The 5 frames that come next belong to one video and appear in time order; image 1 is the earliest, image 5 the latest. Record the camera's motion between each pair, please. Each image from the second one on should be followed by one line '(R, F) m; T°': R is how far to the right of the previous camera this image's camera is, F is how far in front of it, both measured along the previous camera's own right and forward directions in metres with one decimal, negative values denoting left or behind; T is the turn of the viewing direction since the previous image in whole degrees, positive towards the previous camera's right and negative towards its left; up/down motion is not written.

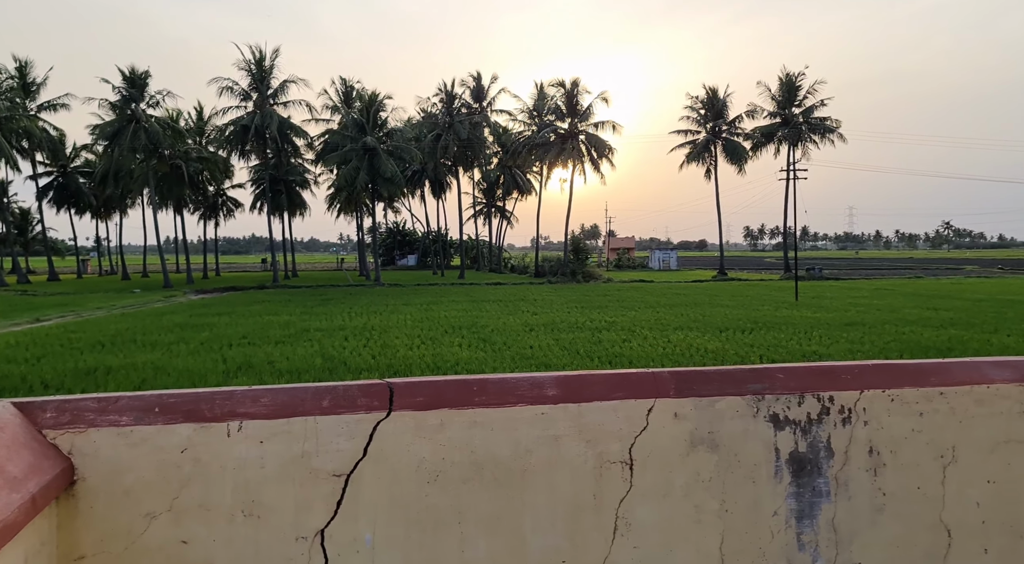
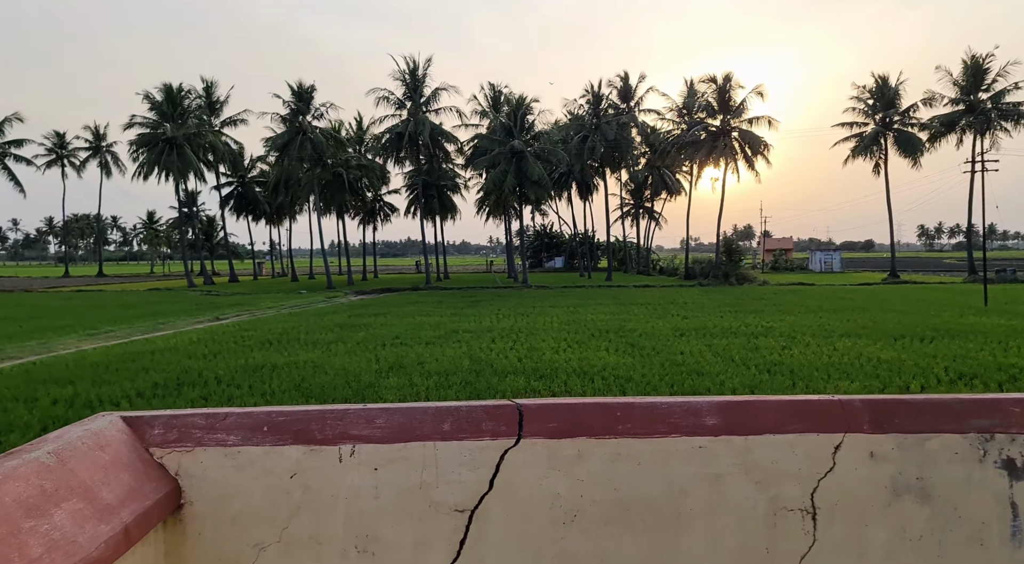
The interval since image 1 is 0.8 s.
(0.0, +0.4) m; -12°
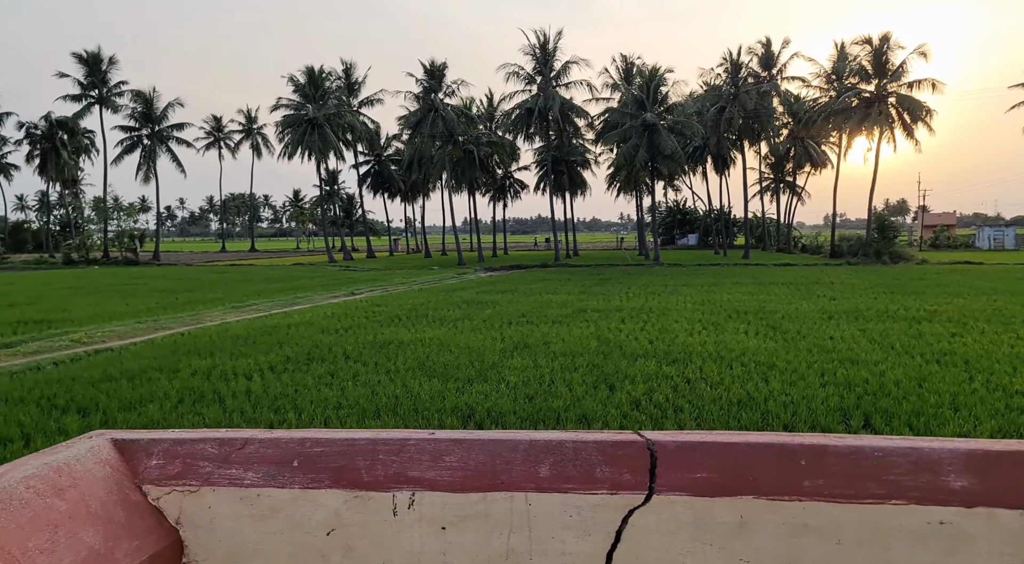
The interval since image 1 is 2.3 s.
(0.0, +0.6) m; -11°
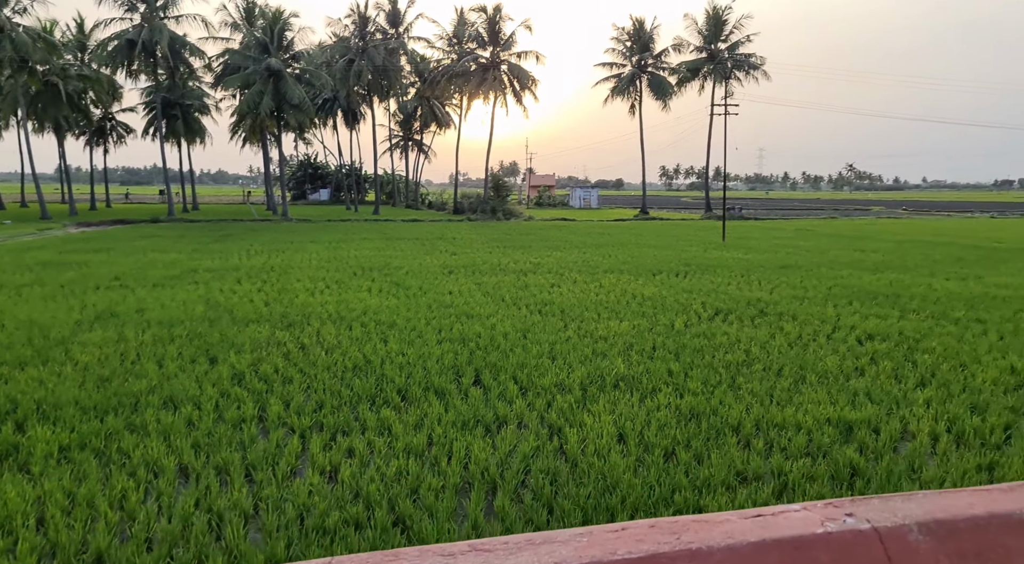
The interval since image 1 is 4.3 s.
(+0.5, +0.8) m; +30°
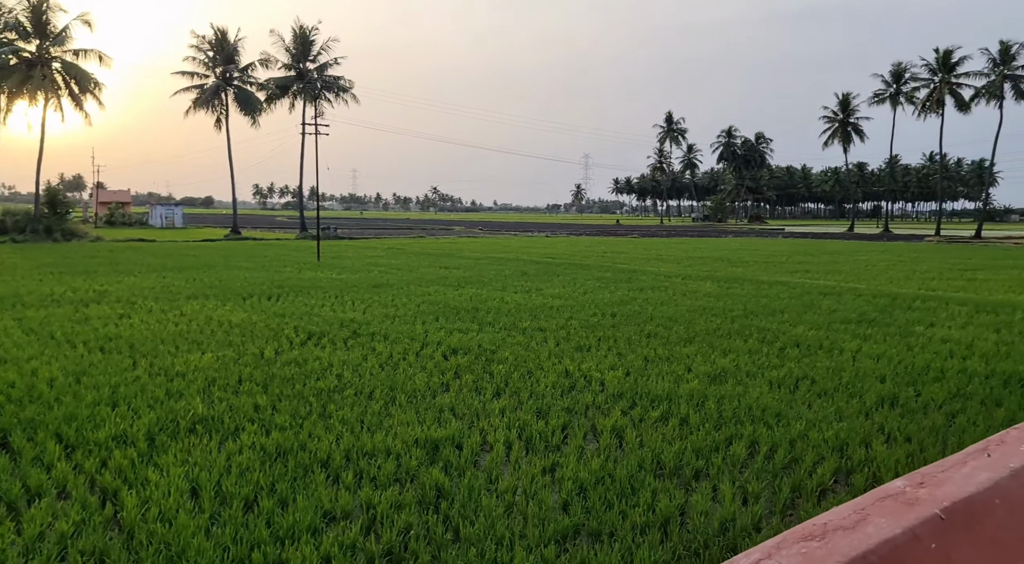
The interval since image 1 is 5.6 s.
(+0.2, +0.3) m; +33°
